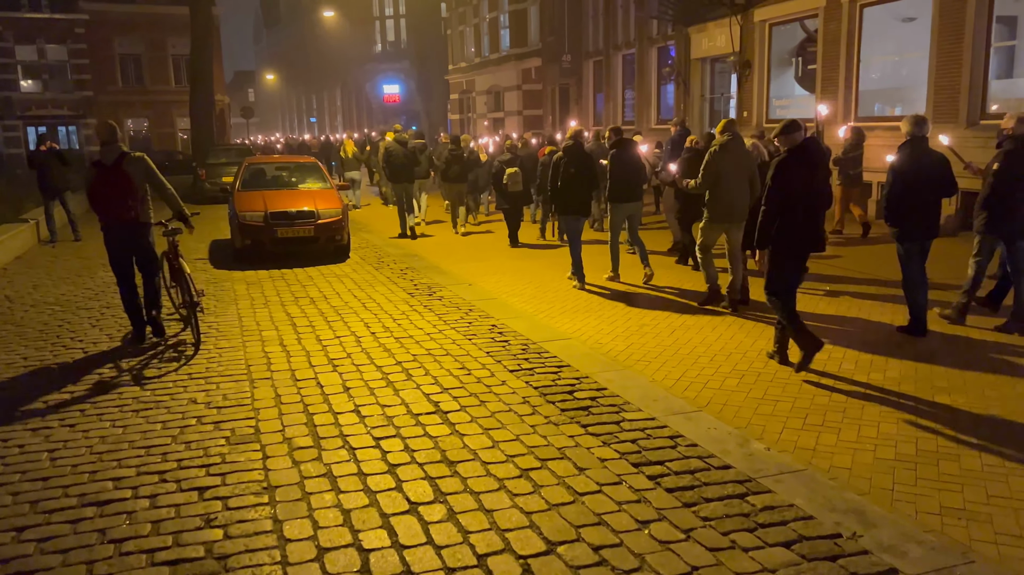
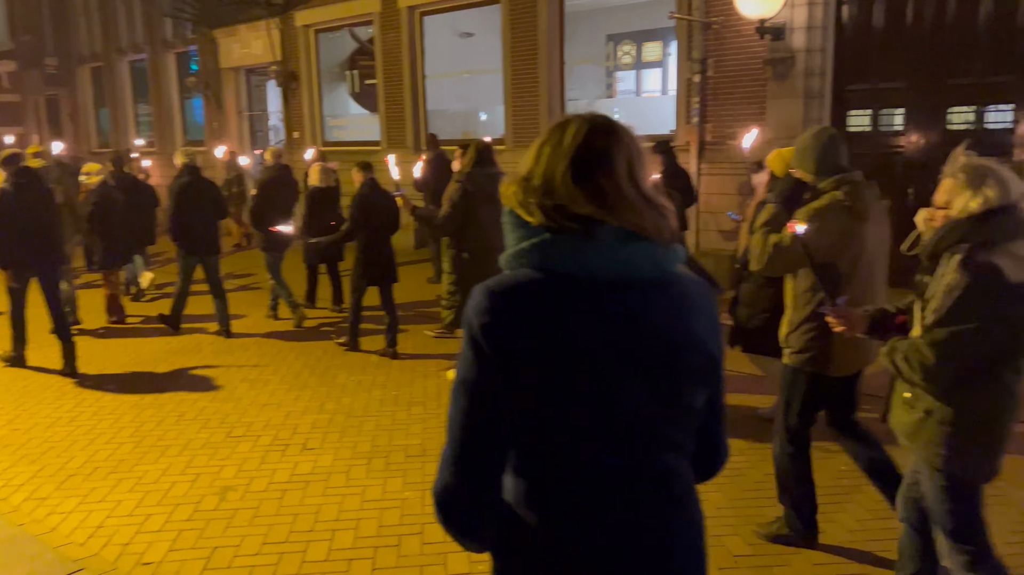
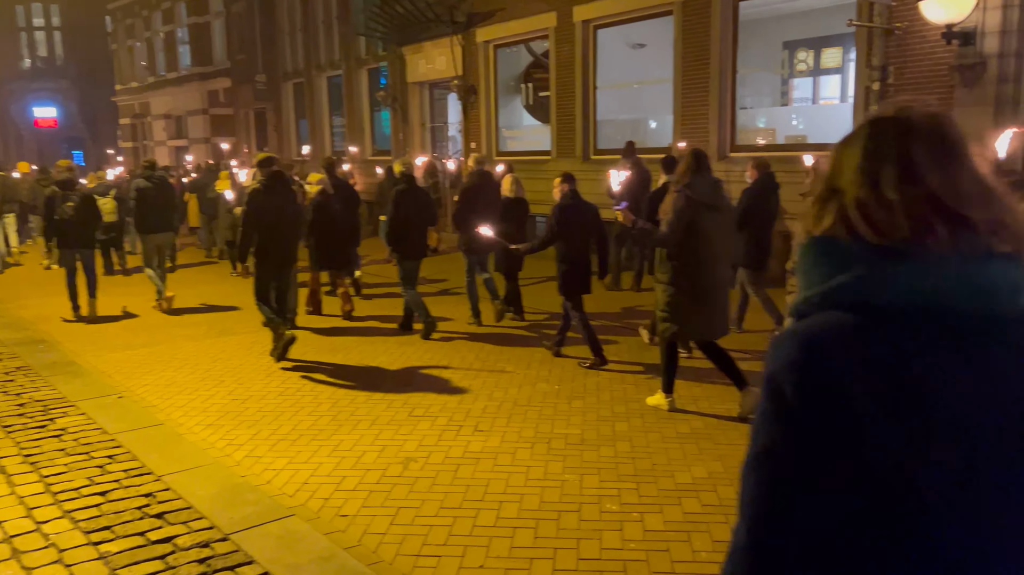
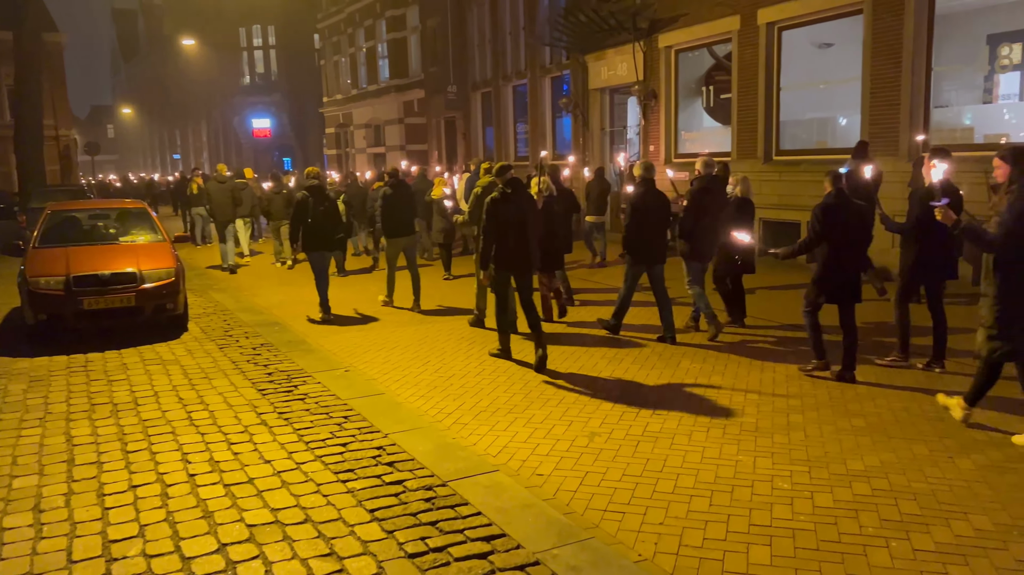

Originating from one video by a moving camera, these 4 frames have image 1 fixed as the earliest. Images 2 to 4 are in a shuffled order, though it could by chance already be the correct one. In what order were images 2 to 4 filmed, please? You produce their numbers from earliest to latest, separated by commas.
4, 3, 2
